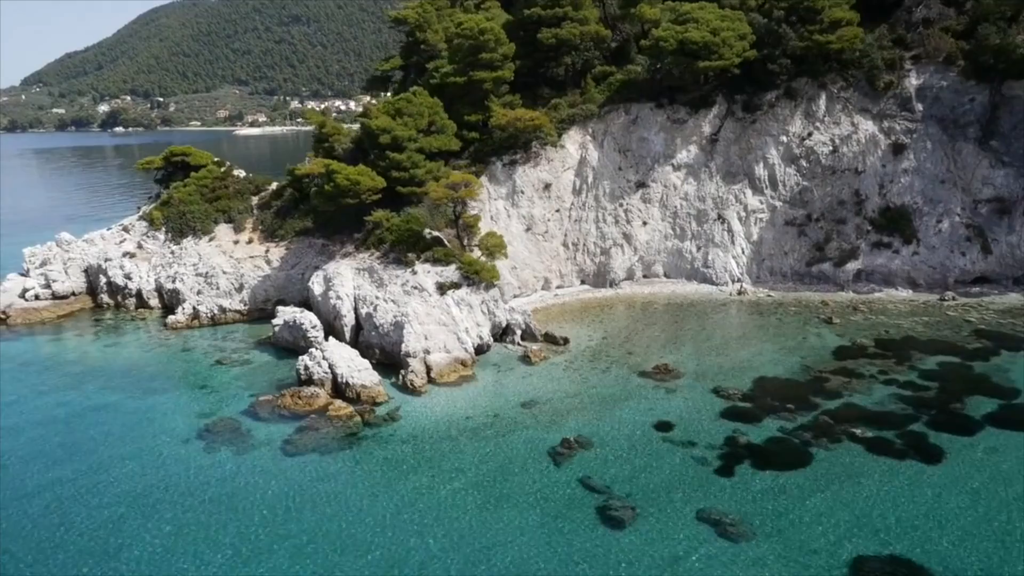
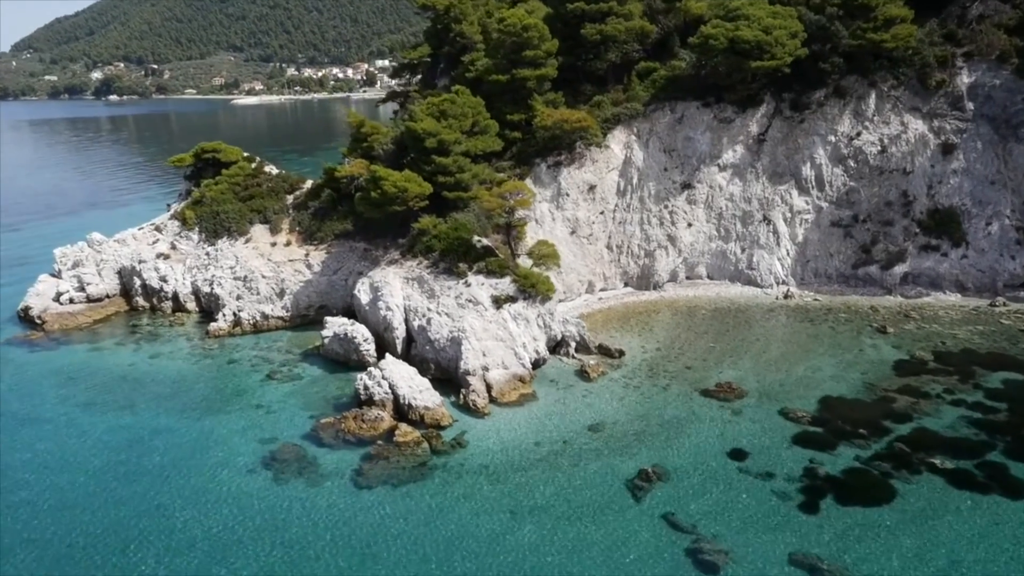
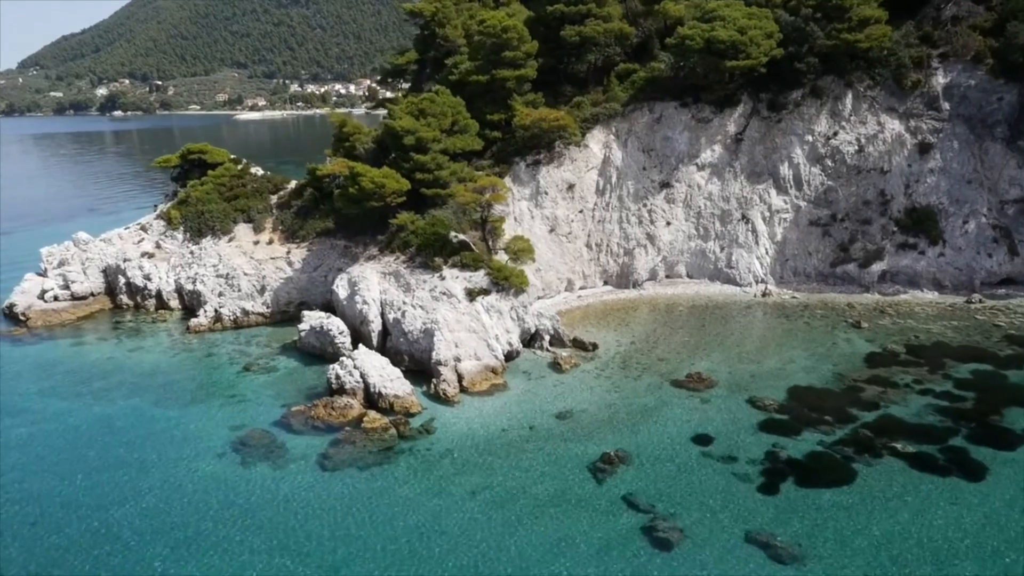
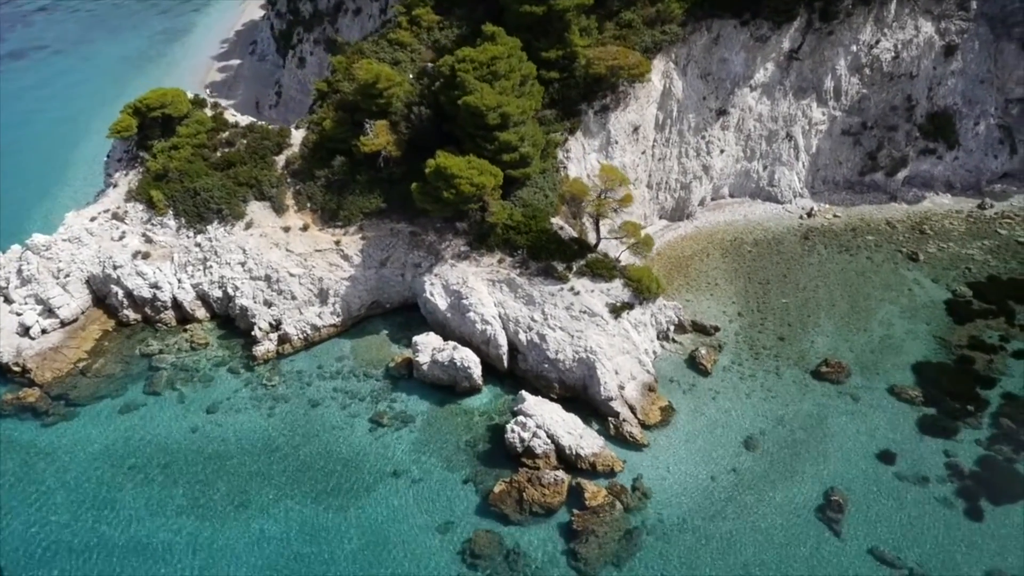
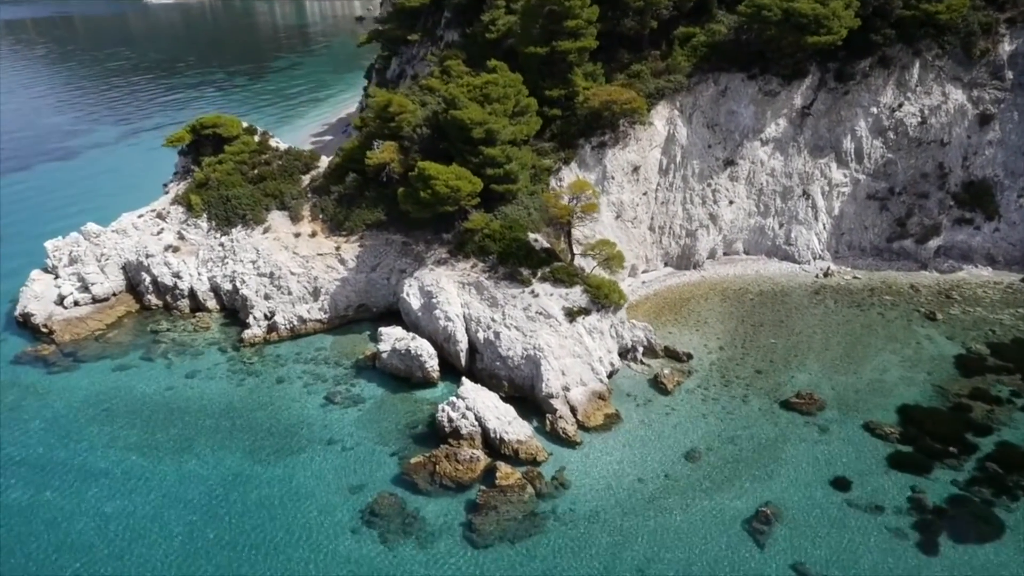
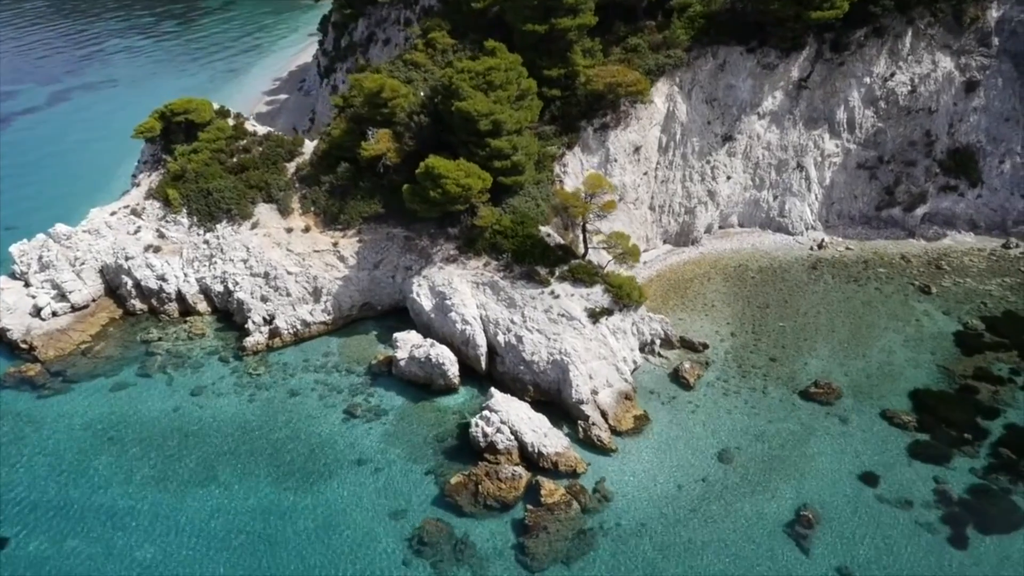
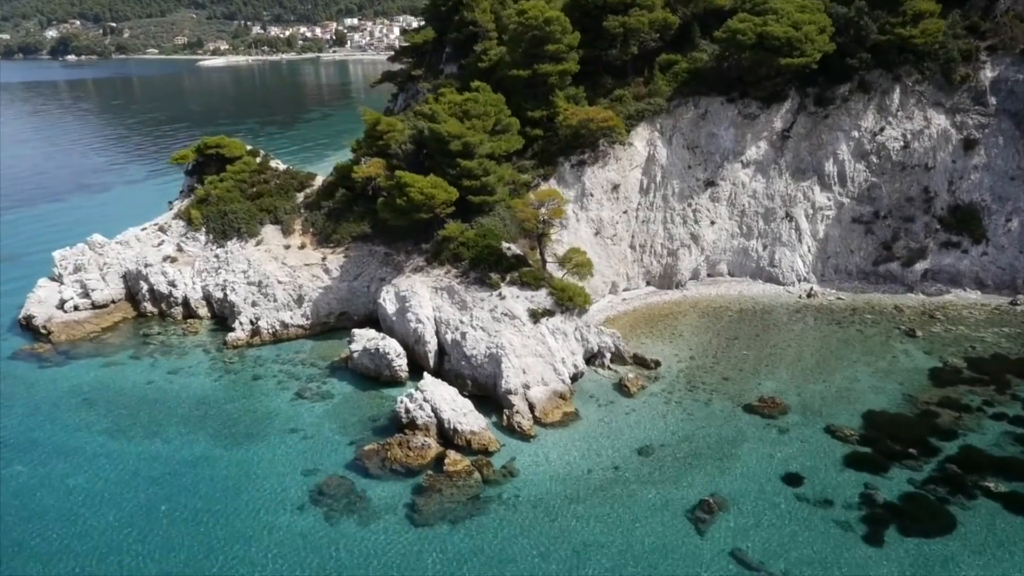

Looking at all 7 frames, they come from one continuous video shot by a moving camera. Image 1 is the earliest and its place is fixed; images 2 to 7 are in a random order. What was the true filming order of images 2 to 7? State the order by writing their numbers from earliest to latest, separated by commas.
3, 2, 7, 5, 6, 4
